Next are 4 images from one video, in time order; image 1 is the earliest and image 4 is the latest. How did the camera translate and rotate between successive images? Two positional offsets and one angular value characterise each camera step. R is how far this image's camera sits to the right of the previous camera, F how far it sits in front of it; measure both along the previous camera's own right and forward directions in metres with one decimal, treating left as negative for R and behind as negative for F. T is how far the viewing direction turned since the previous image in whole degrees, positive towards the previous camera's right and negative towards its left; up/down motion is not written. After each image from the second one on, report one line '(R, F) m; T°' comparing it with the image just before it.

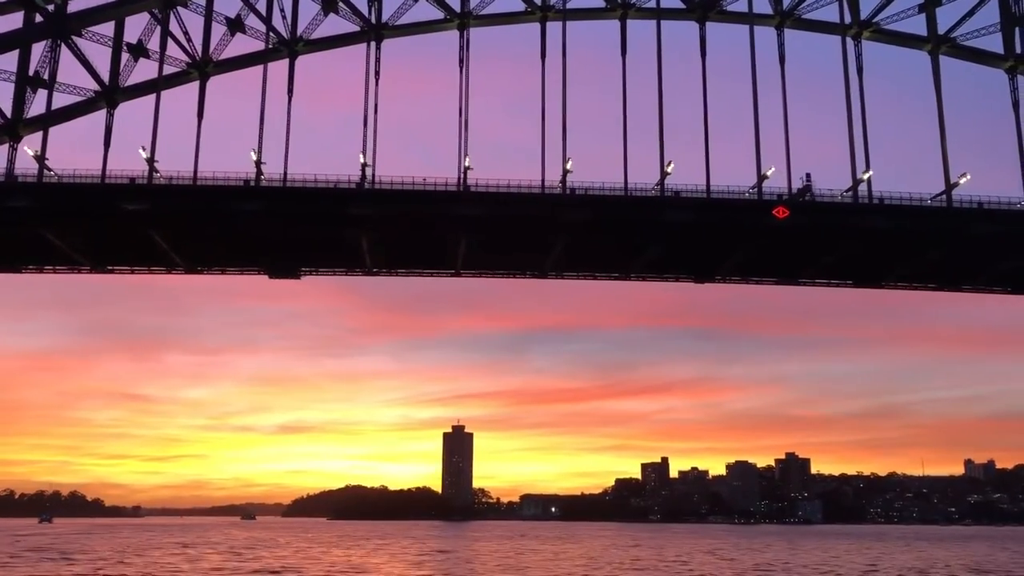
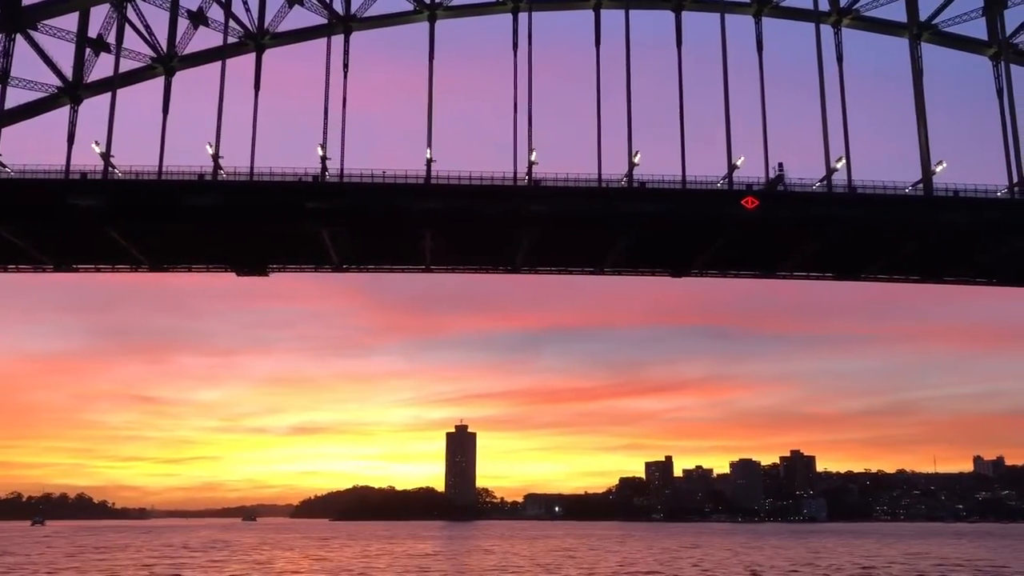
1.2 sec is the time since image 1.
(+1.9, +0.9) m; -1°
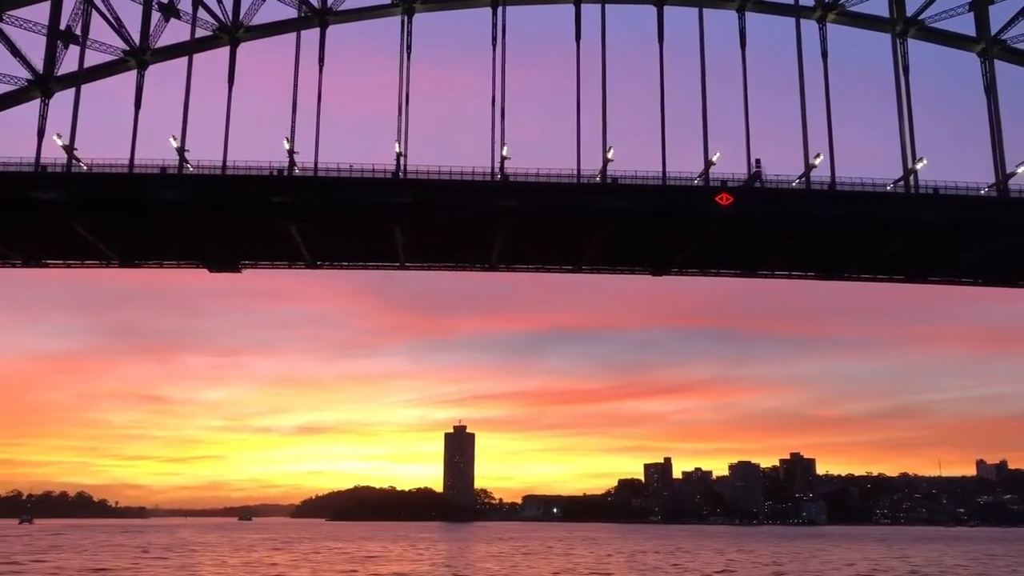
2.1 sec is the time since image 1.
(+1.4, +0.7) m; 0°
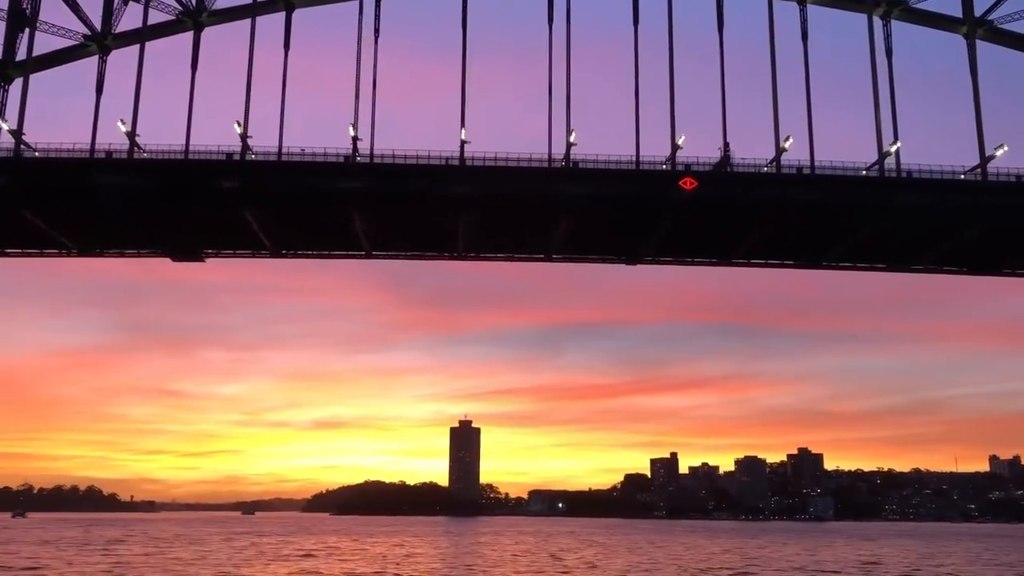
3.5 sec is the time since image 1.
(+2.2, +1.1) m; -1°
